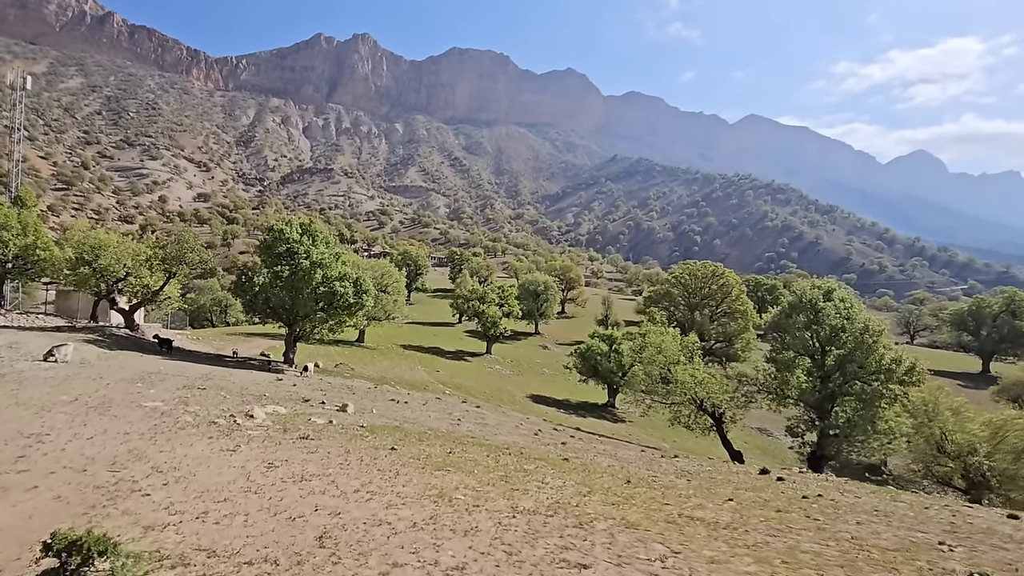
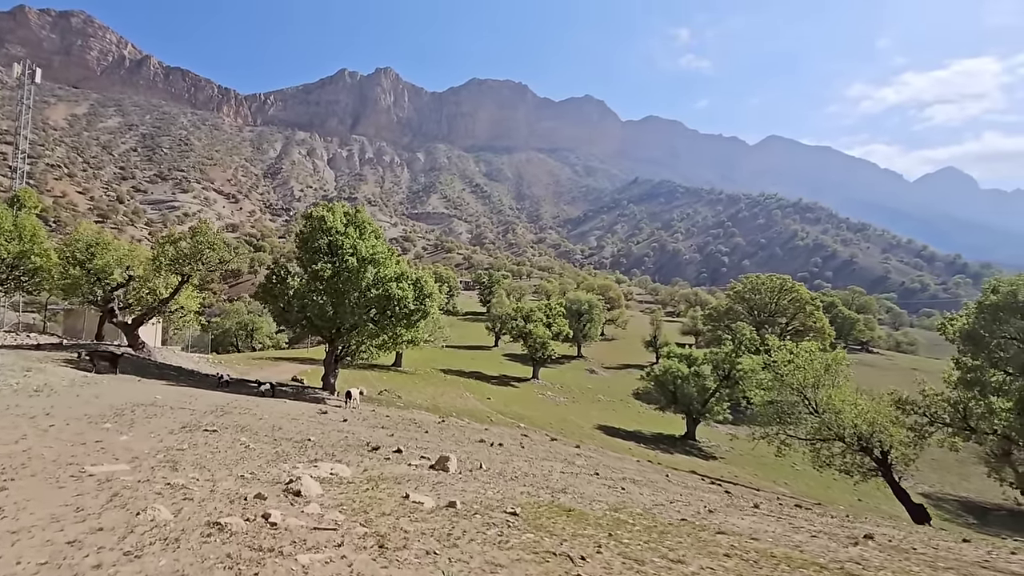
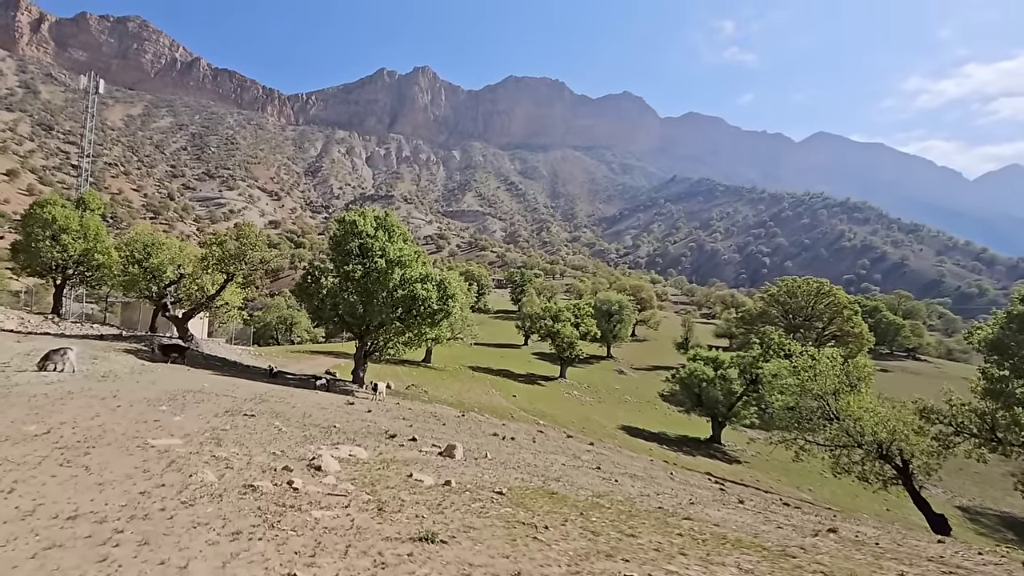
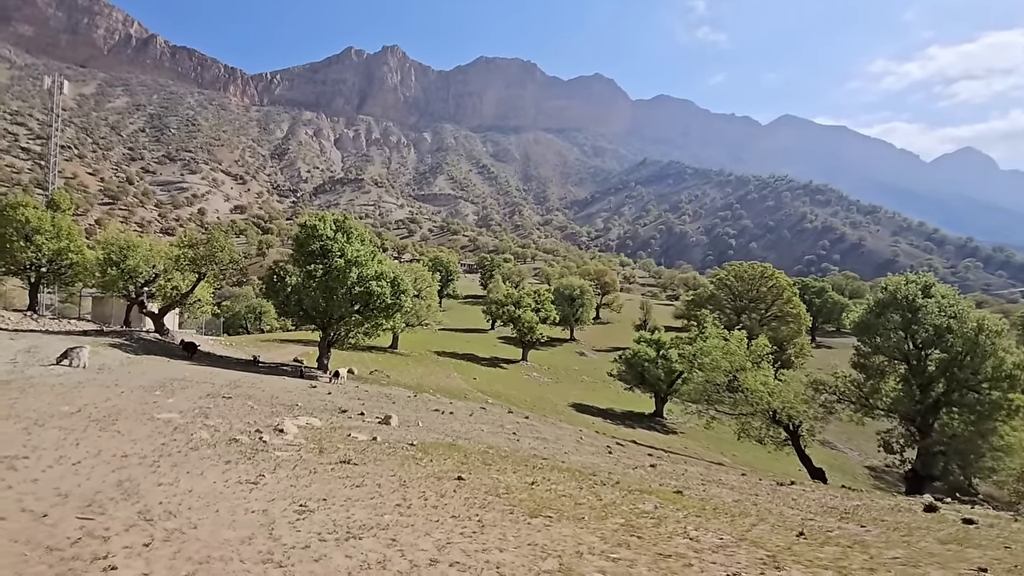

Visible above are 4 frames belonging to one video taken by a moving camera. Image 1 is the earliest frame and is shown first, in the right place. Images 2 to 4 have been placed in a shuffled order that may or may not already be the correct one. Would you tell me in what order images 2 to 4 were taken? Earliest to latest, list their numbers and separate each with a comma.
4, 3, 2
